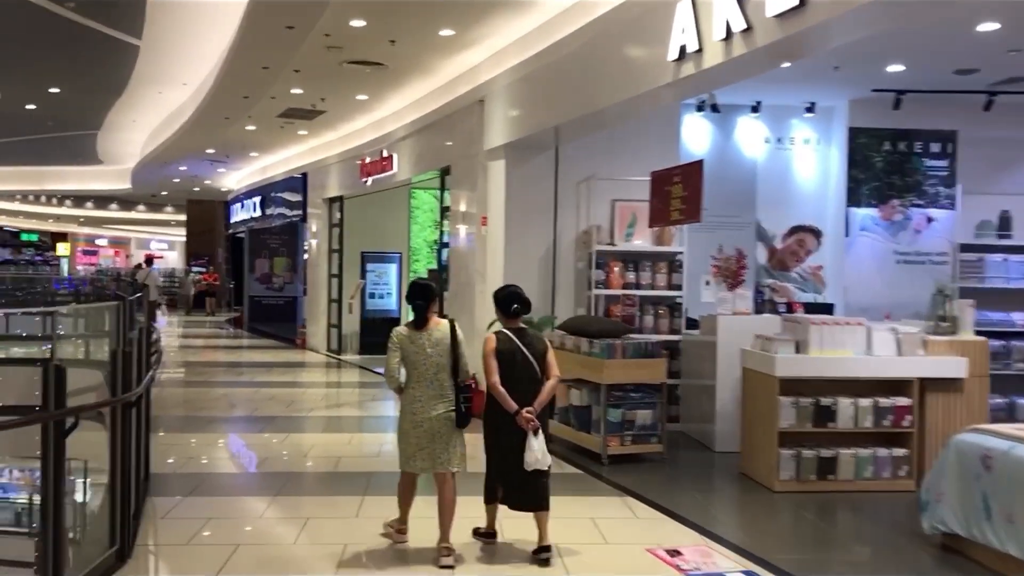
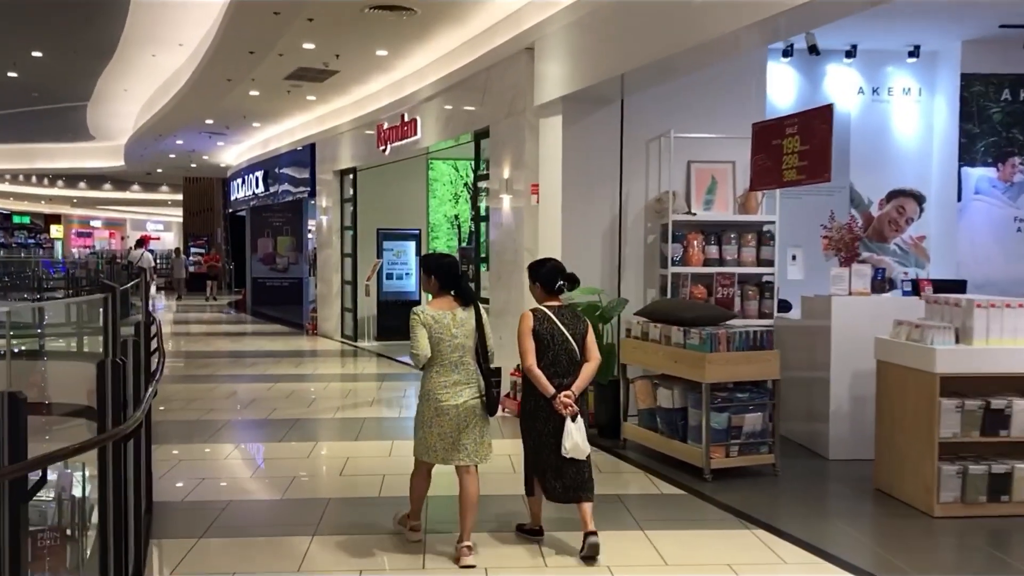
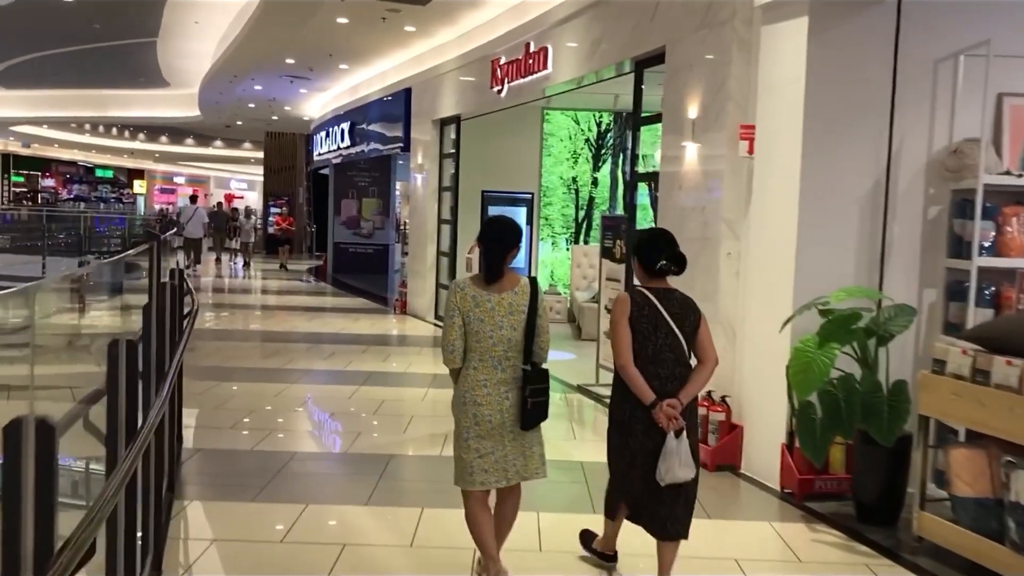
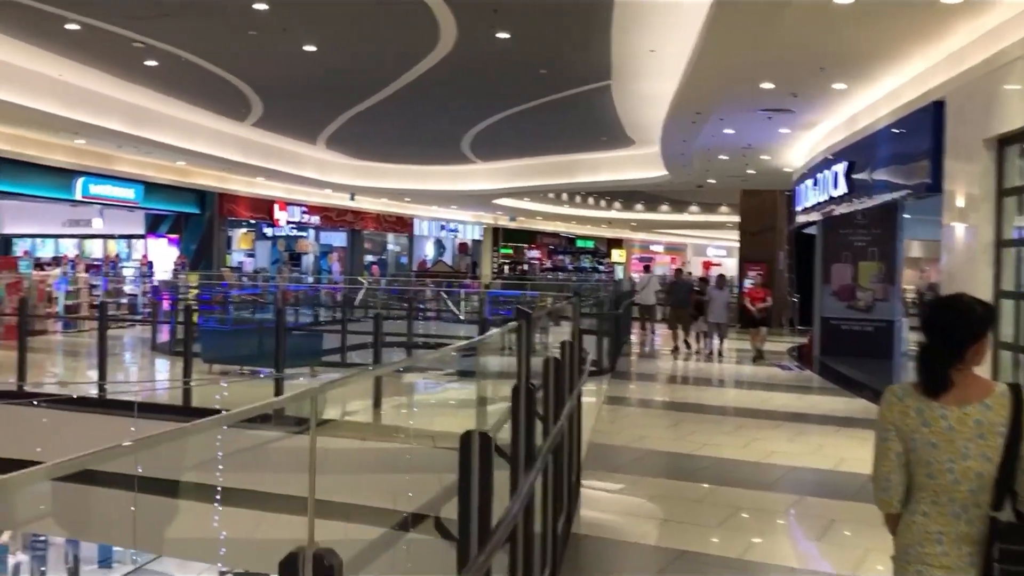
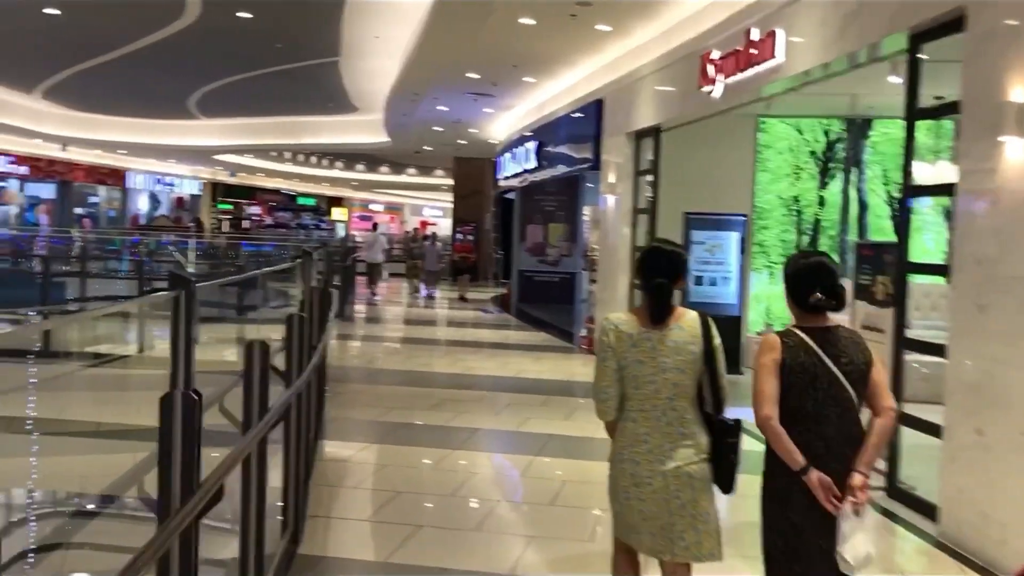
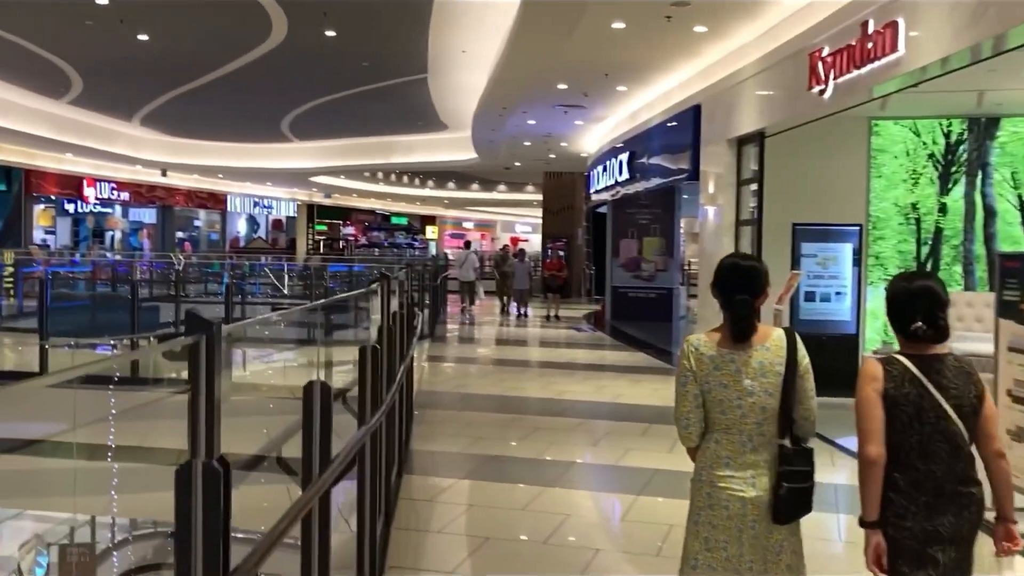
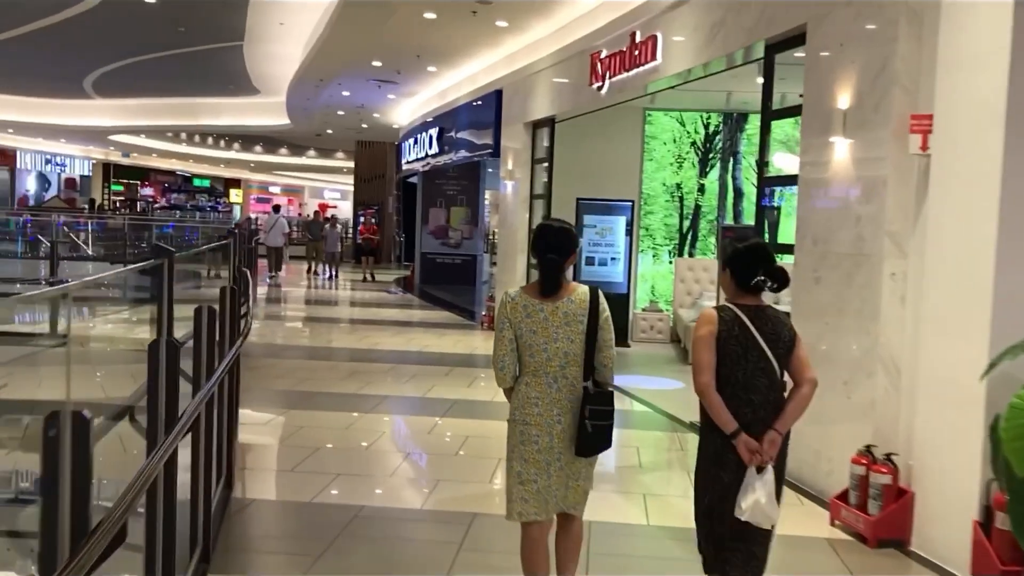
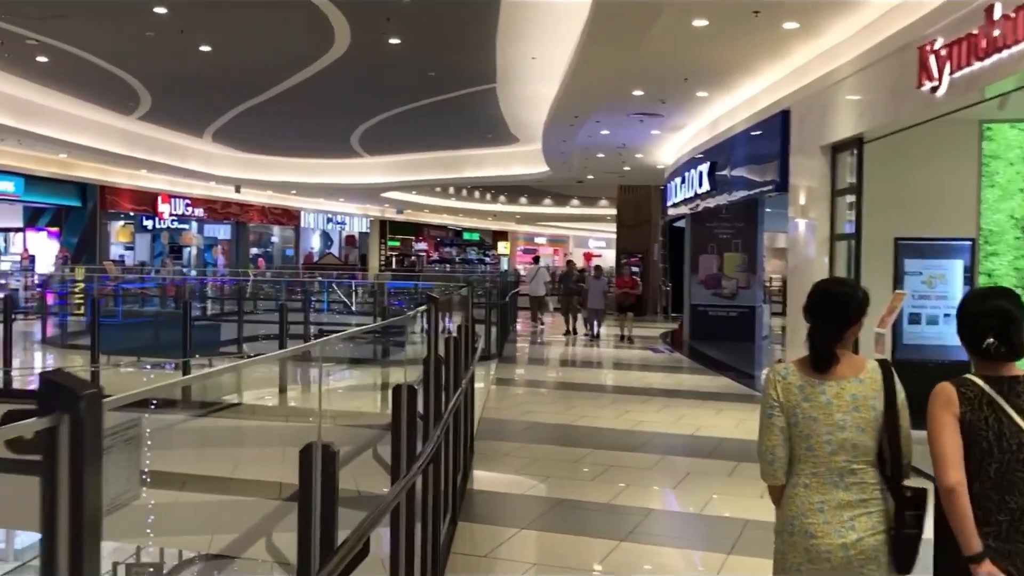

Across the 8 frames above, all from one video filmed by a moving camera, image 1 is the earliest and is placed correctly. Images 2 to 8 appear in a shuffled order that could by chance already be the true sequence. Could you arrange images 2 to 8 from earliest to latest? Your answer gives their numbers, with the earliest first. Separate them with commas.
2, 3, 7, 5, 6, 8, 4
